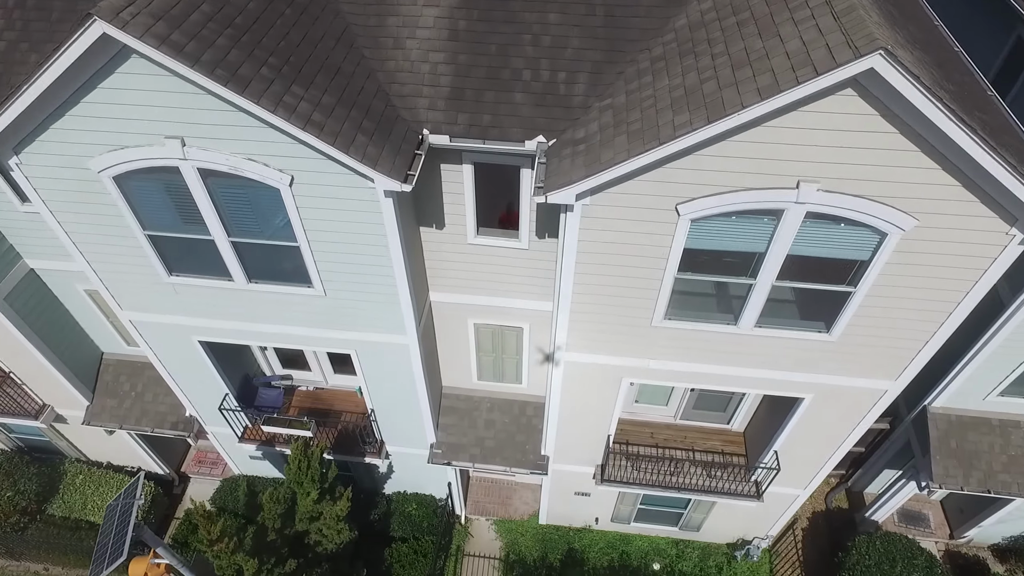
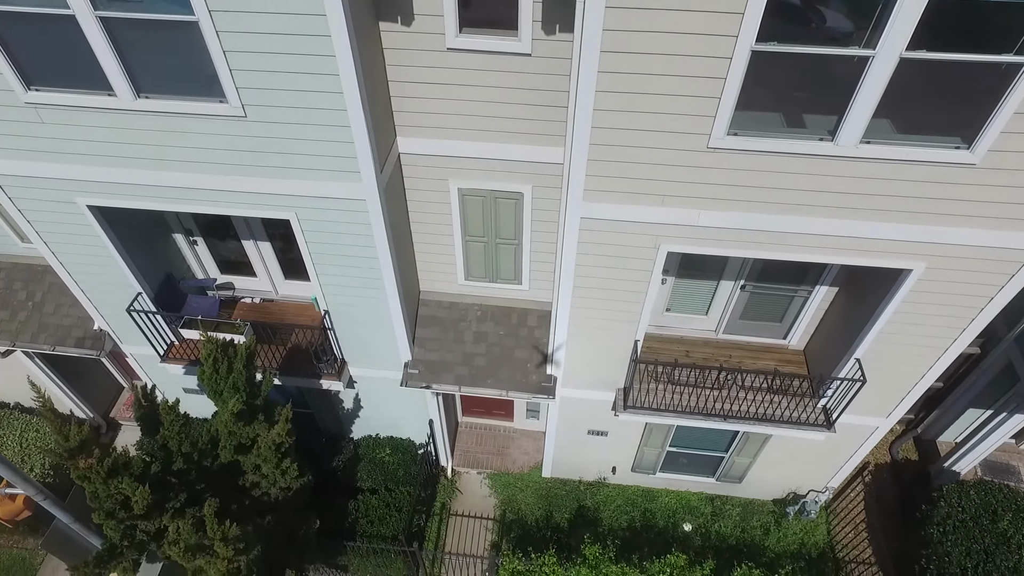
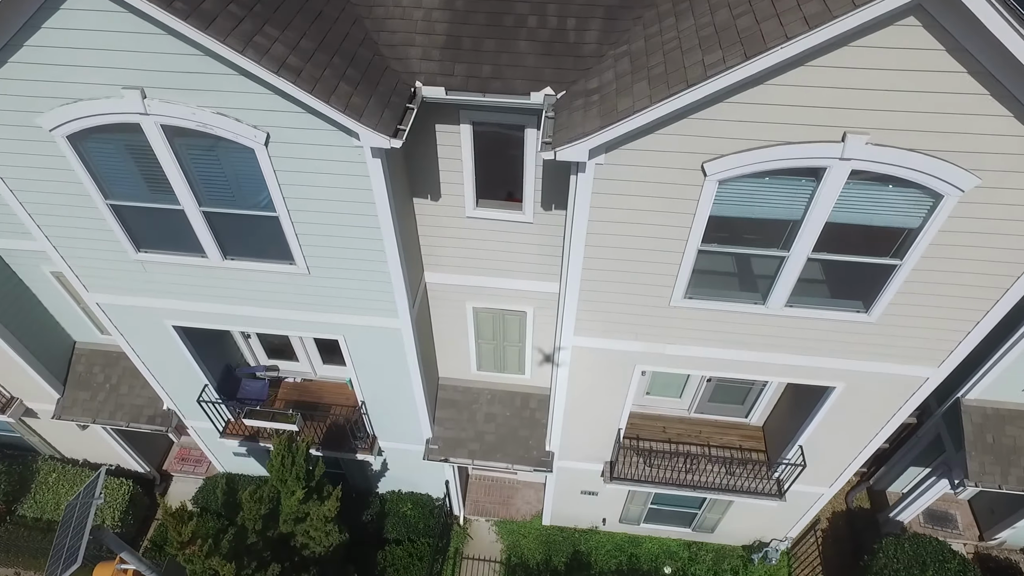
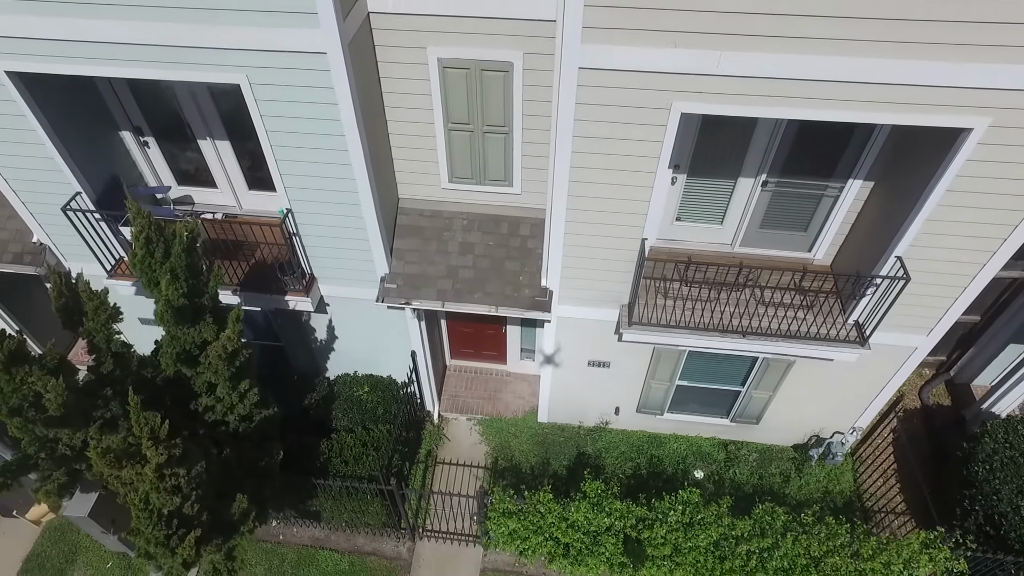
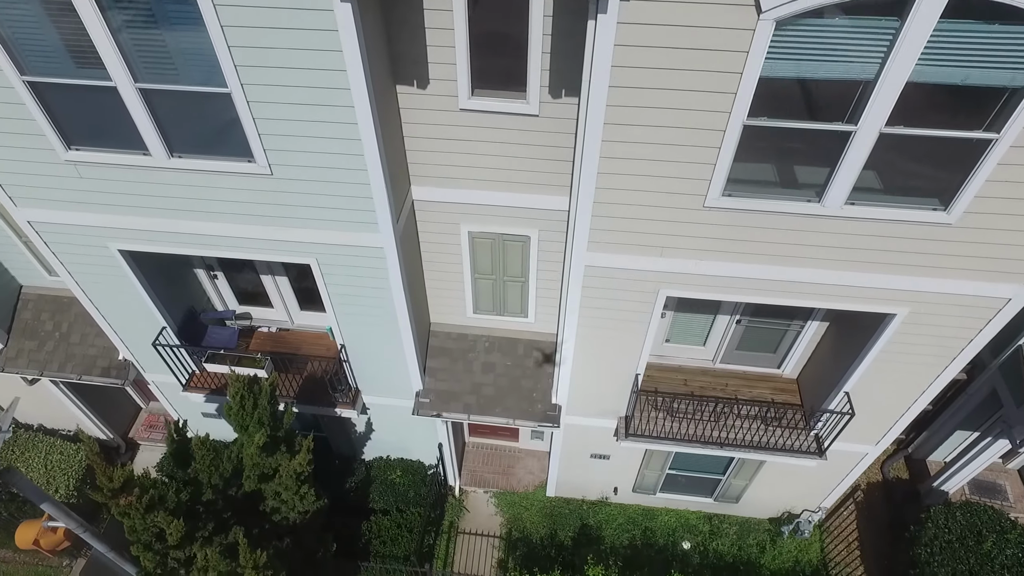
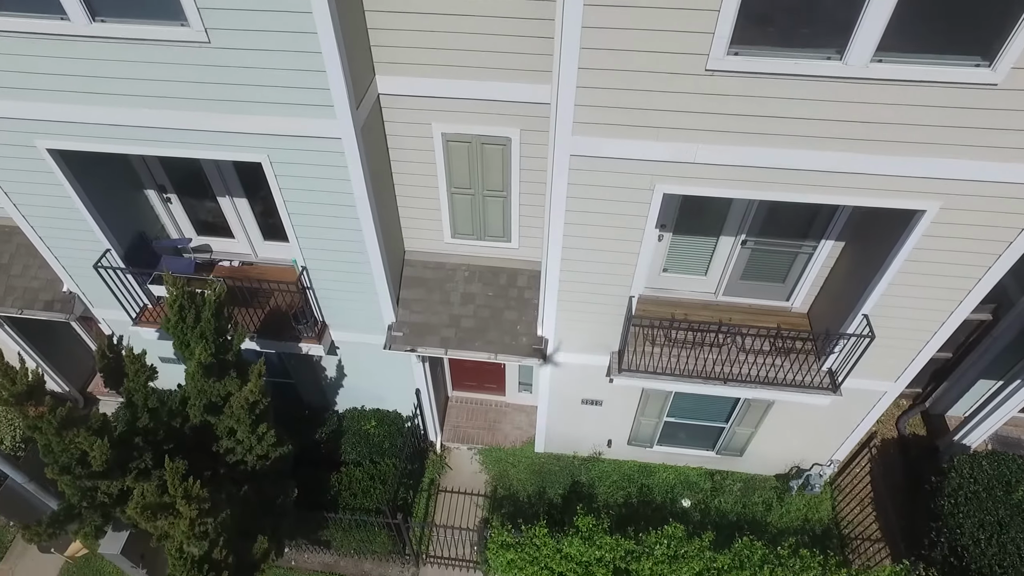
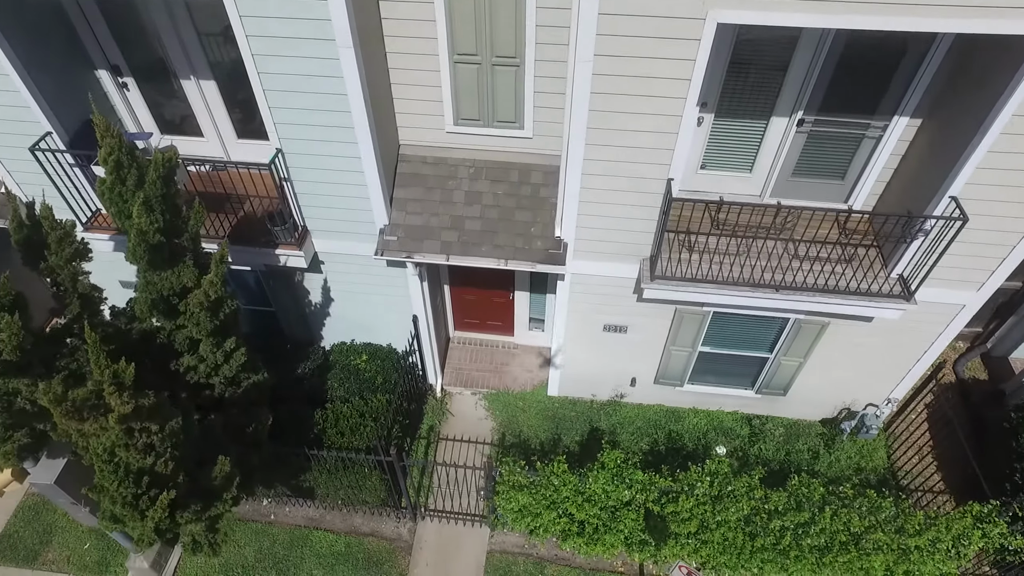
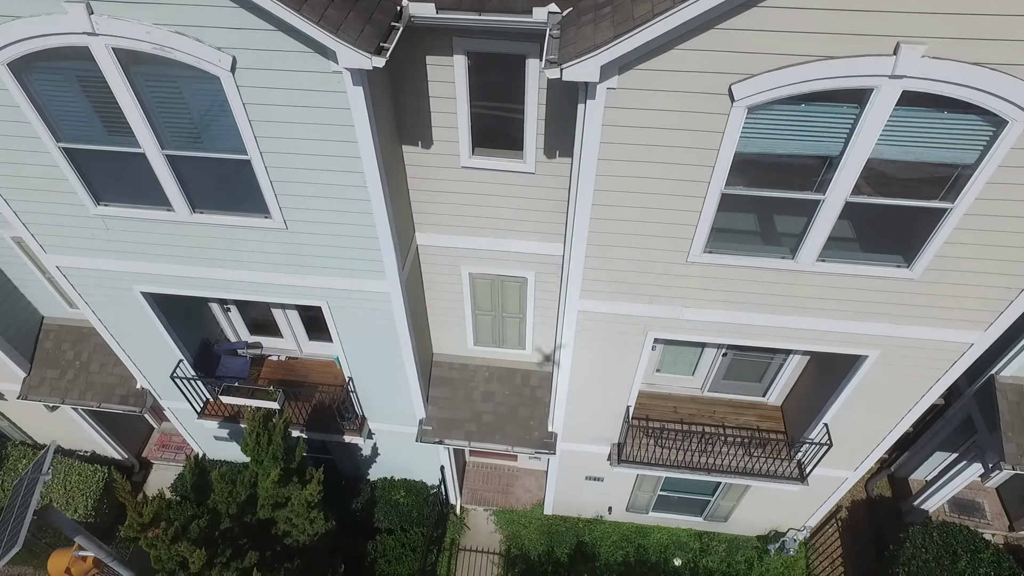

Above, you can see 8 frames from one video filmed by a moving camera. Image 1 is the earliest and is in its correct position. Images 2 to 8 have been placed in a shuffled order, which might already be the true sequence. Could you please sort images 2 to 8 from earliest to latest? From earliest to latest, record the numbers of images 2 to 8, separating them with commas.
3, 8, 5, 2, 6, 4, 7
